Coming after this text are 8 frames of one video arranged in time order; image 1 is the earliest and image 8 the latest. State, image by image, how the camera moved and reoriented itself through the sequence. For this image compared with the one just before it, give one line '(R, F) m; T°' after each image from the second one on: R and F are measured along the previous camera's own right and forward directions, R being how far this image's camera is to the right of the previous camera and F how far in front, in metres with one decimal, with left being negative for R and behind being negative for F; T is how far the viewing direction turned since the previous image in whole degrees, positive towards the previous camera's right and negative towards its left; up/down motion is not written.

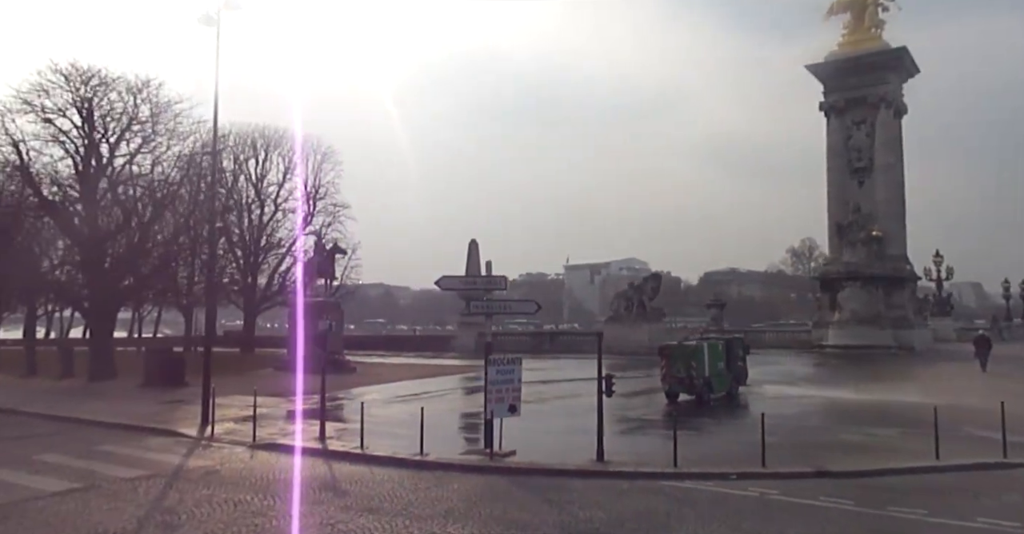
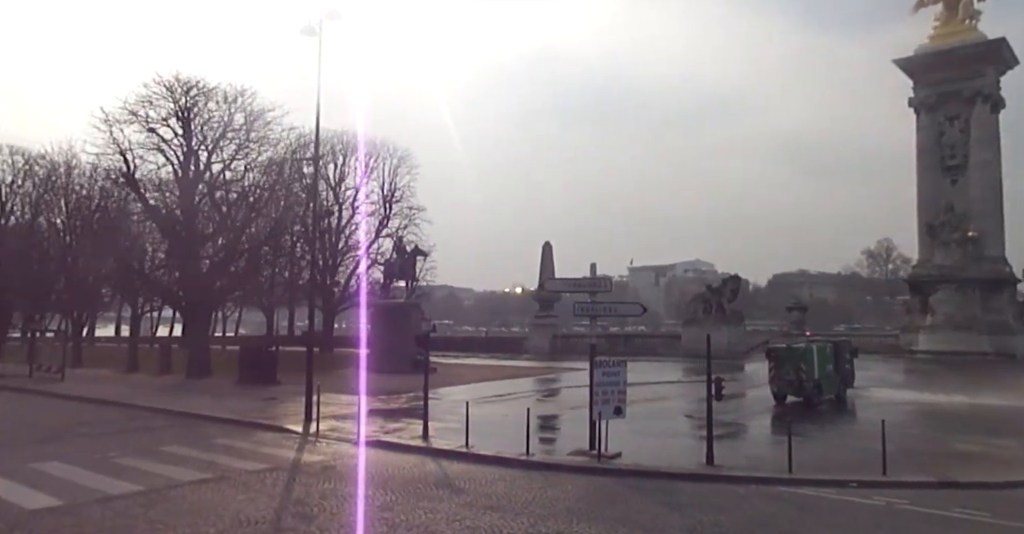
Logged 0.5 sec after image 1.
(-0.7, -0.2) m; -5°
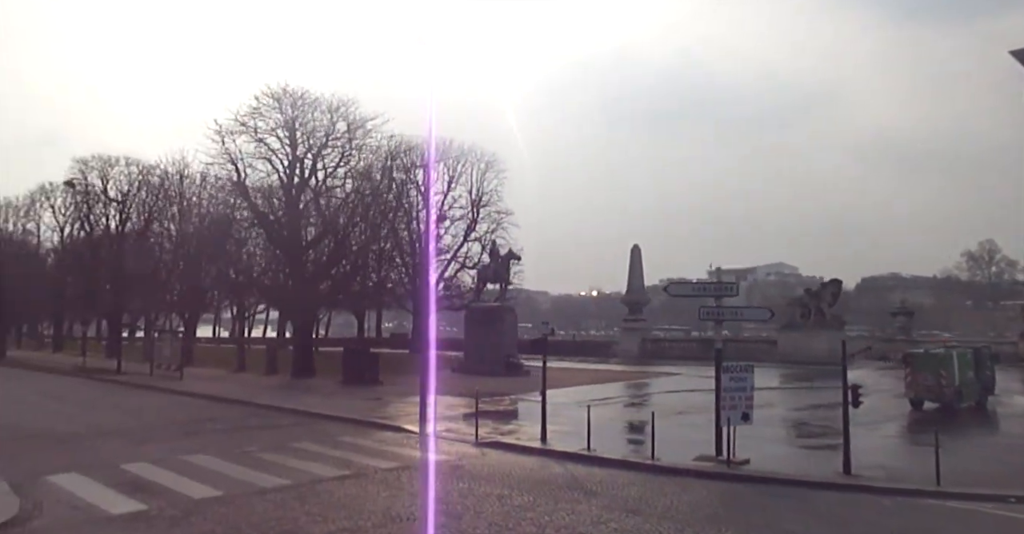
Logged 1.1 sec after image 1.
(-0.8, -0.2) m; -6°
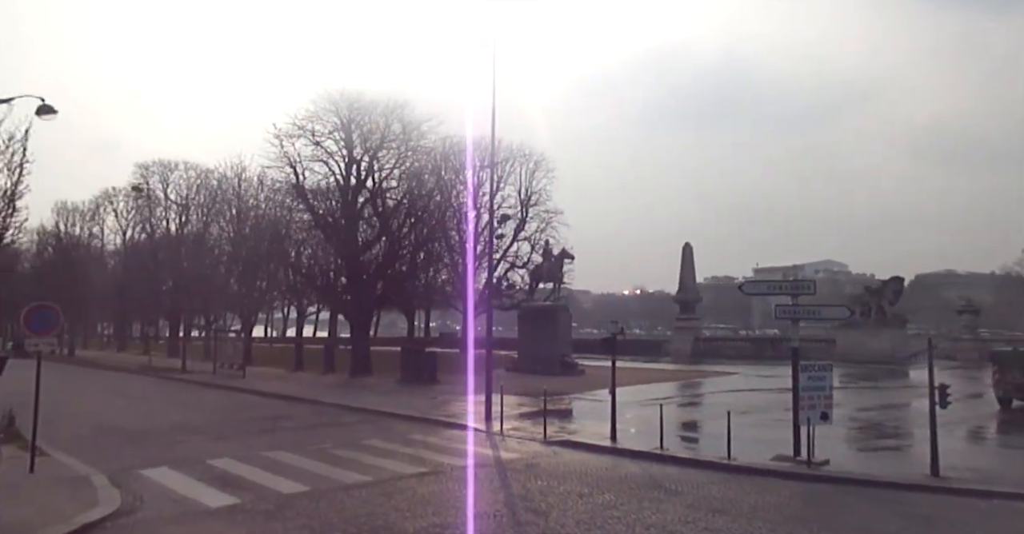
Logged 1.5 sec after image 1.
(-0.5, -0.1) m; -3°
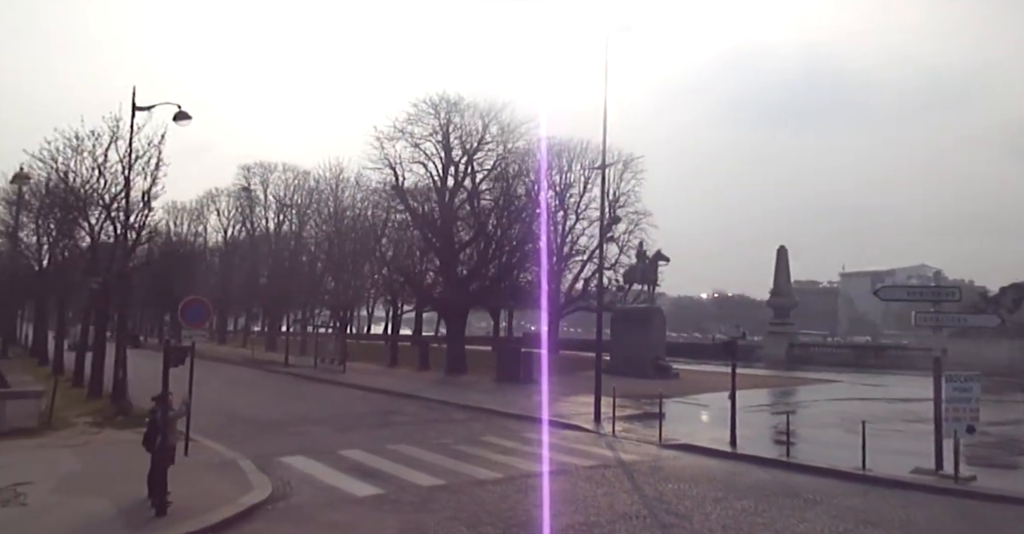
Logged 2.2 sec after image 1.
(-0.8, -0.2) m; -6°
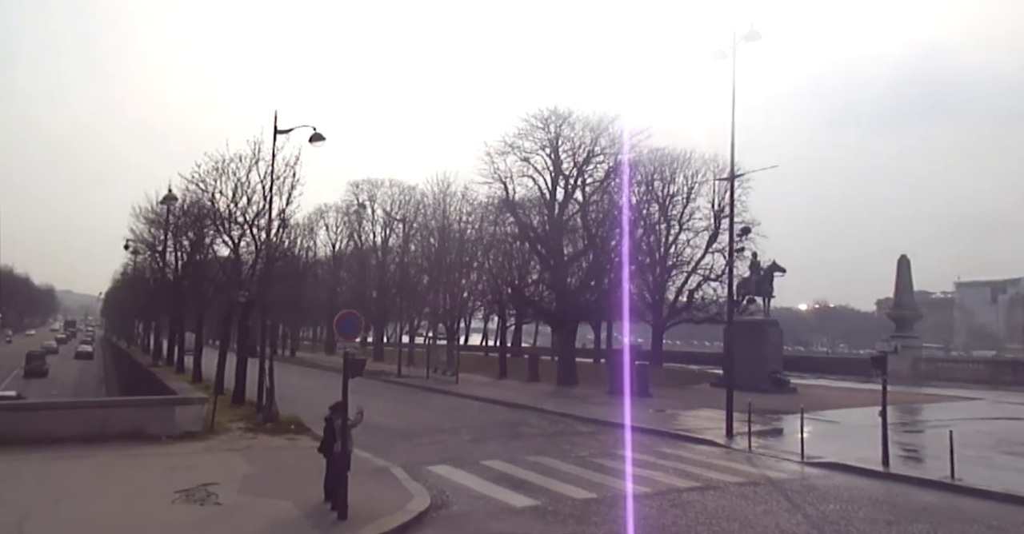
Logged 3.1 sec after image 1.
(-0.9, -0.2) m; -7°
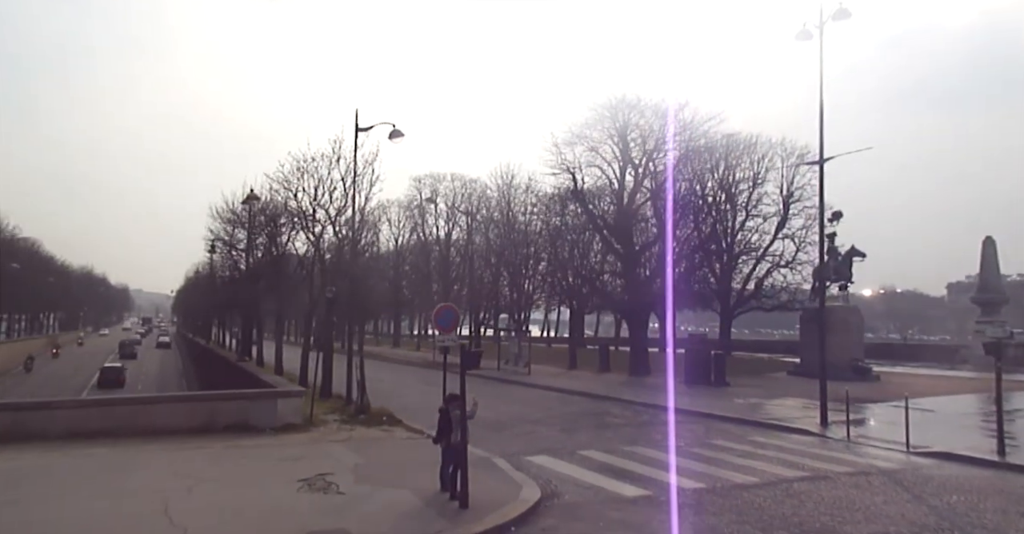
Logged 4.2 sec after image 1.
(-0.7, 0.0) m; -4°
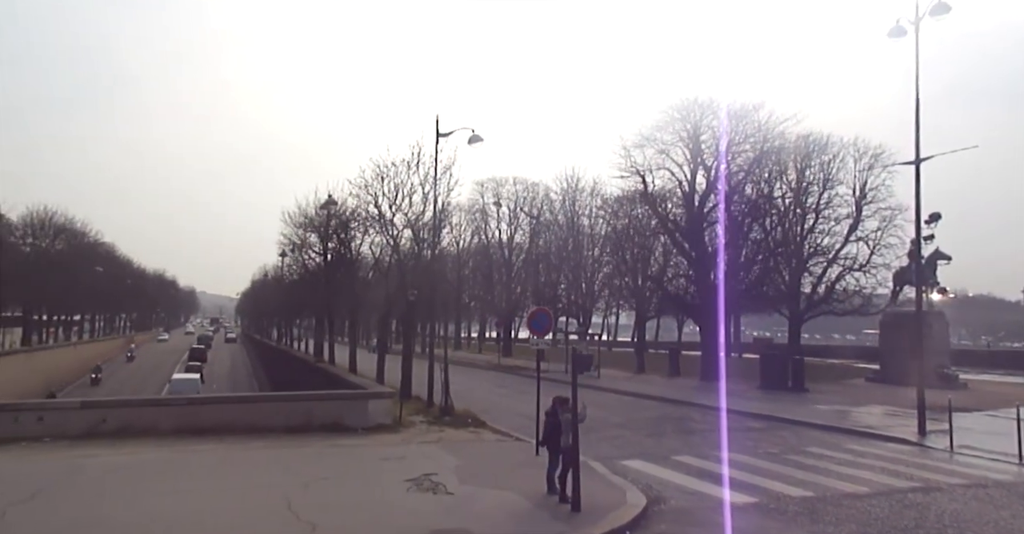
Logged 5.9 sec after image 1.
(-0.7, 0.0) m; -4°
